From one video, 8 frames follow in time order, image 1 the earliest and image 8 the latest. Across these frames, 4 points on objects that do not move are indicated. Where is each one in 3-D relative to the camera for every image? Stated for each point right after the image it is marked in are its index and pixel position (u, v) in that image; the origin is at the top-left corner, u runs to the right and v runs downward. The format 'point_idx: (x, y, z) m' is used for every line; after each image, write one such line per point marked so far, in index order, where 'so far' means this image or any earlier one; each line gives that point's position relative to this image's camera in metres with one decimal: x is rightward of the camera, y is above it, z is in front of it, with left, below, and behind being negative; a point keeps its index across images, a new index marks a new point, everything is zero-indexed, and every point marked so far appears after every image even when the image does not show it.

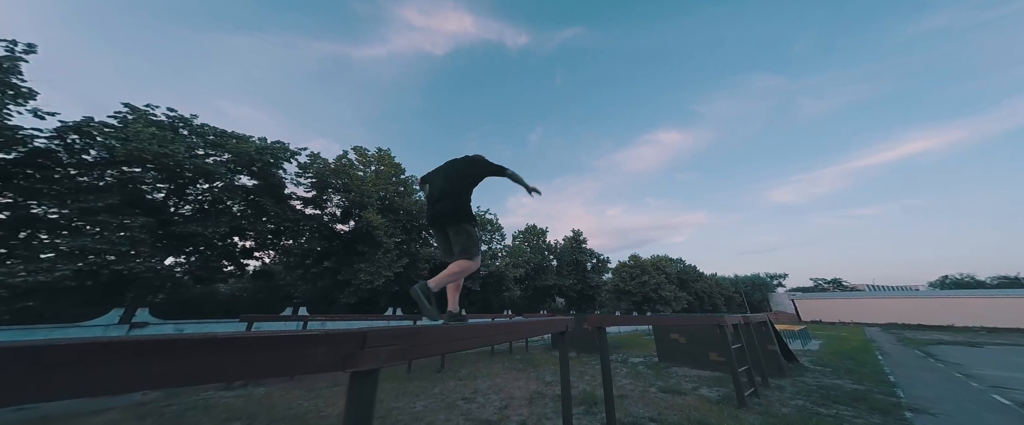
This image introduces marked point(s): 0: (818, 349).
0: (+18.1, -8.0, +15.9) m
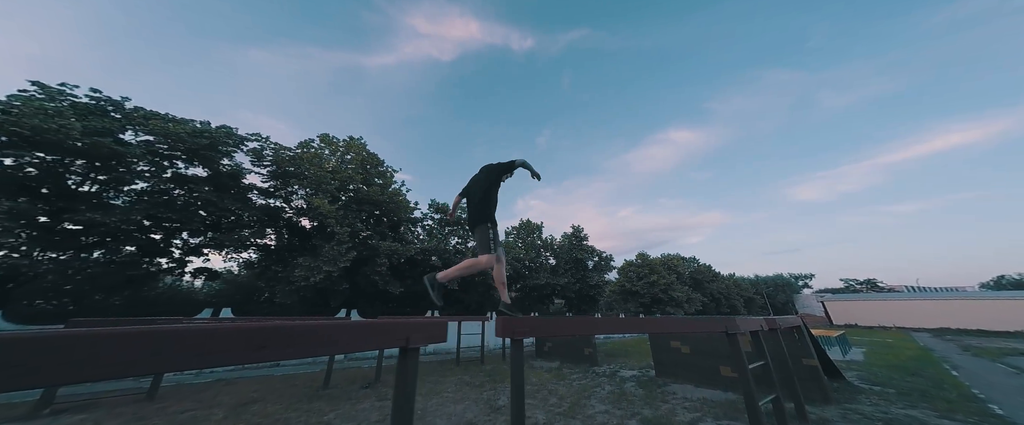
0: (+17.4, -7.2, +13.4) m
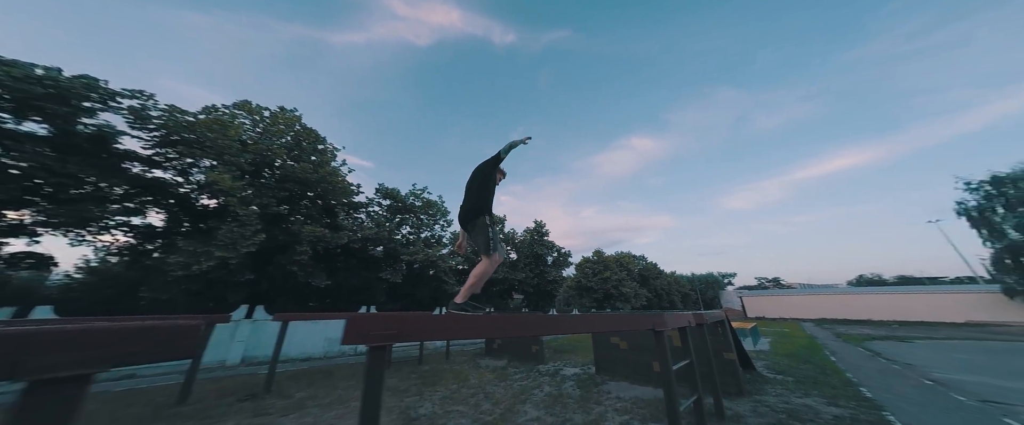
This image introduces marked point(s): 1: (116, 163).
0: (+14.6, -7.6, +15.2) m
1: (-12.6, +1.6, +8.7) m
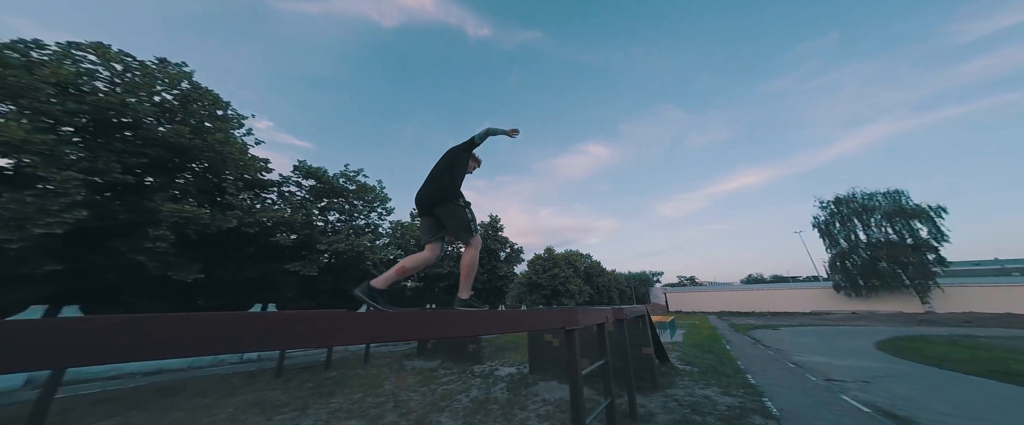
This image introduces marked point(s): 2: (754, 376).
0: (+10.9, -8.0, +17.0) m
1: (-14.2, +2.6, +5.8) m
2: (+7.4, -5.0, +8.3) m
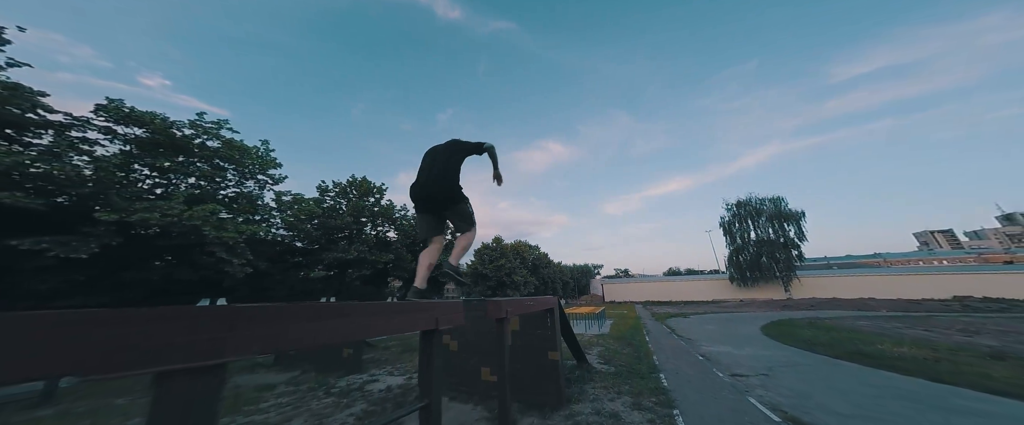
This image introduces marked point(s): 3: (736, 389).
0: (+6.0, -7.4, +16.9) m
1: (-16.0, +4.0, +1.0) m
2: (+4.3, -4.5, +7.6) m
3: (+5.5, -4.3, +6.5) m
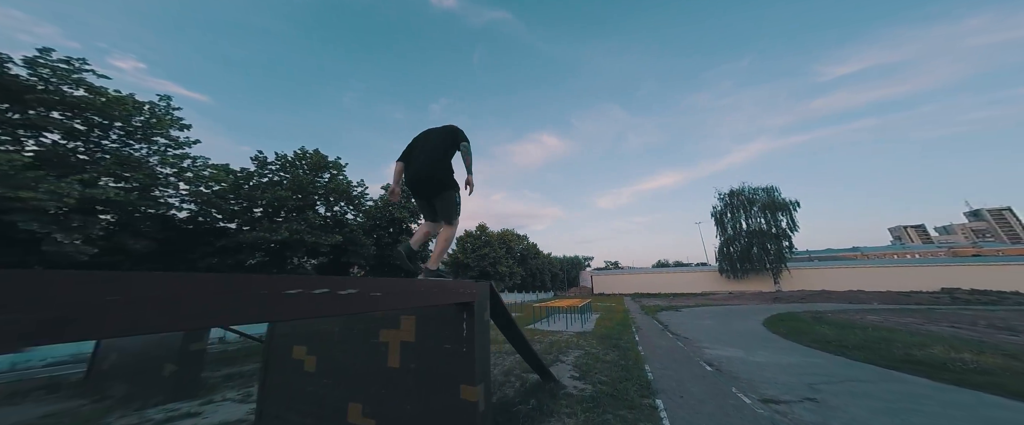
0: (+4.3, -6.1, +14.5) m
1: (-17.1, +5.0, -2.4) m
2: (+2.9, -3.5, +5.1) m
3: (+4.1, -3.3, +4.0) m
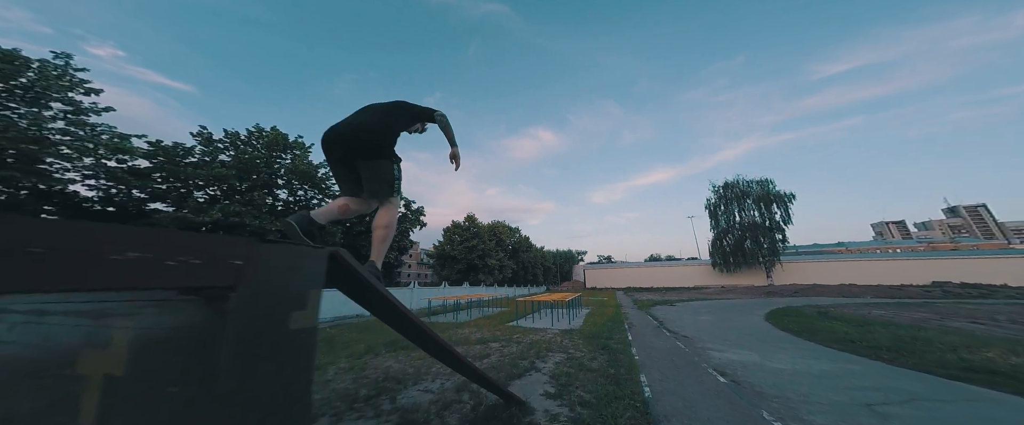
0: (+3.2, -5.3, +12.8) m
1: (-17.8, +5.7, -4.7) m
2: (+2.1, -2.8, +3.4) m
3: (+3.3, -2.7, +2.3) m
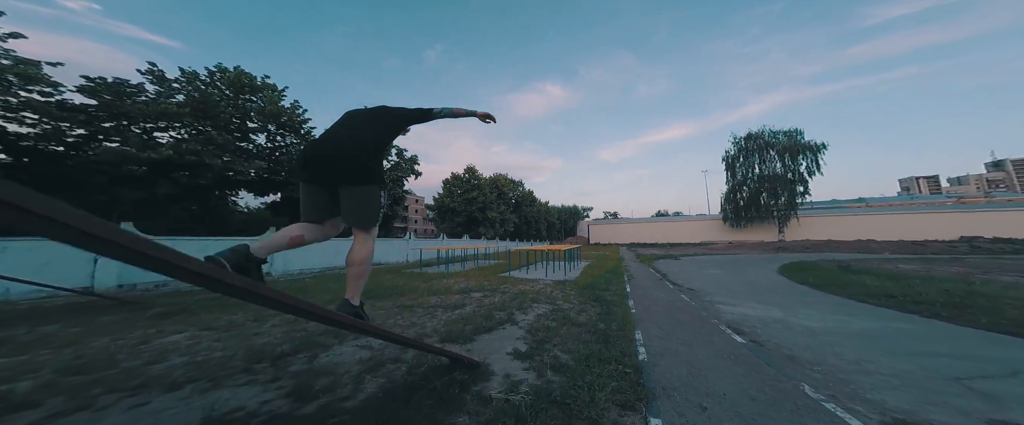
0: (+2.8, -2.8, +11.9) m
1: (-18.7, +5.4, -6.5) m
2: (+1.4, -1.8, +2.2) m
3: (+2.5, -1.8, +1.1) m
